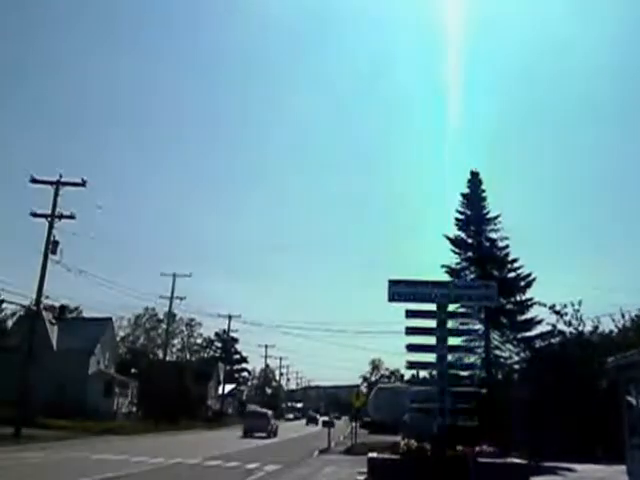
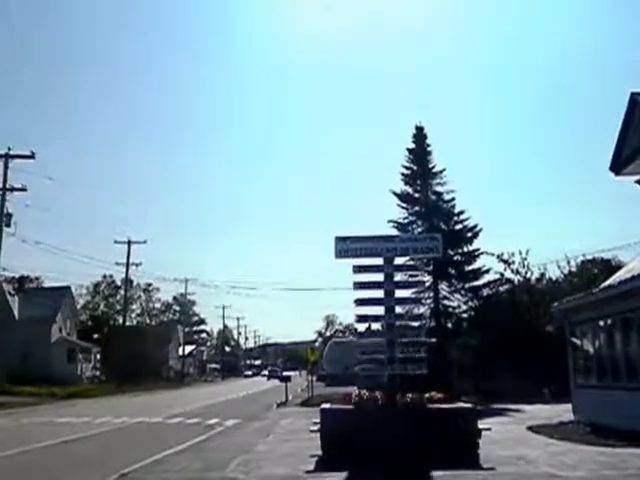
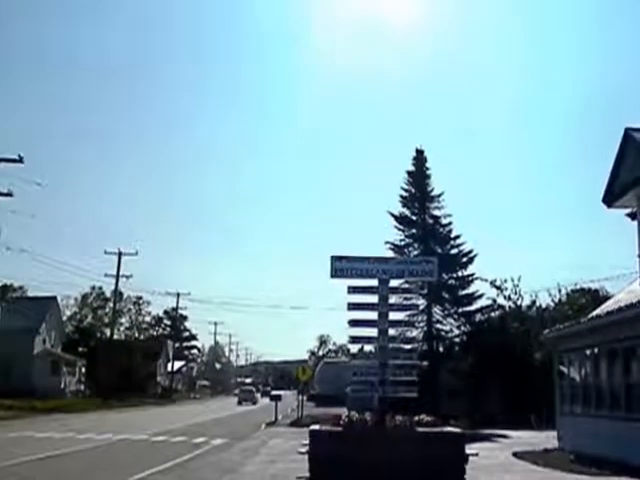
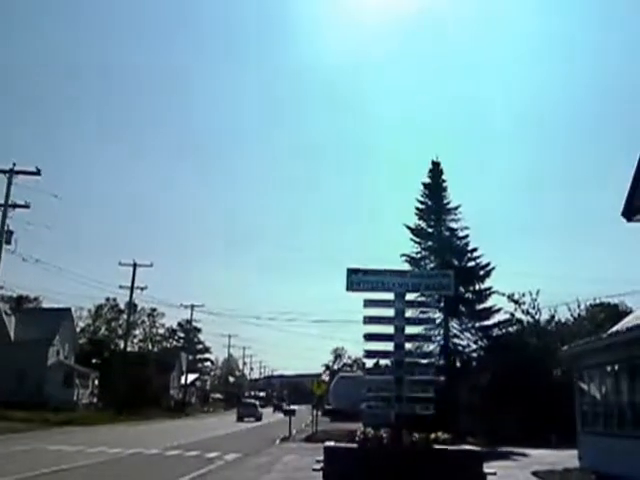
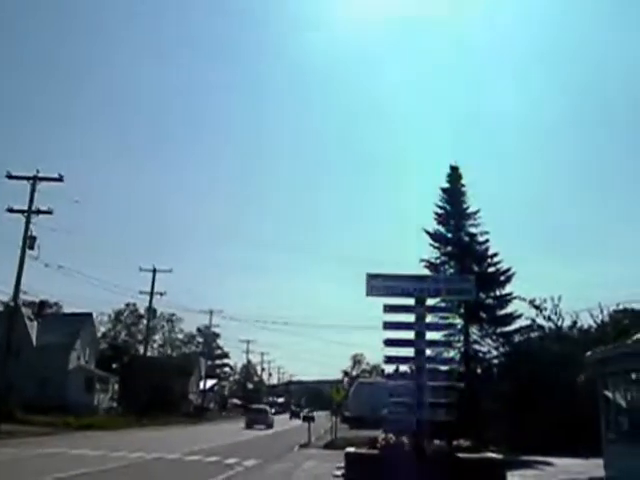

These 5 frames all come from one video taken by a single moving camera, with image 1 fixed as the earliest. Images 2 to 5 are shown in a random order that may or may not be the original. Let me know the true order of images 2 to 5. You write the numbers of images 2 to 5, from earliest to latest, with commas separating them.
5, 4, 3, 2
